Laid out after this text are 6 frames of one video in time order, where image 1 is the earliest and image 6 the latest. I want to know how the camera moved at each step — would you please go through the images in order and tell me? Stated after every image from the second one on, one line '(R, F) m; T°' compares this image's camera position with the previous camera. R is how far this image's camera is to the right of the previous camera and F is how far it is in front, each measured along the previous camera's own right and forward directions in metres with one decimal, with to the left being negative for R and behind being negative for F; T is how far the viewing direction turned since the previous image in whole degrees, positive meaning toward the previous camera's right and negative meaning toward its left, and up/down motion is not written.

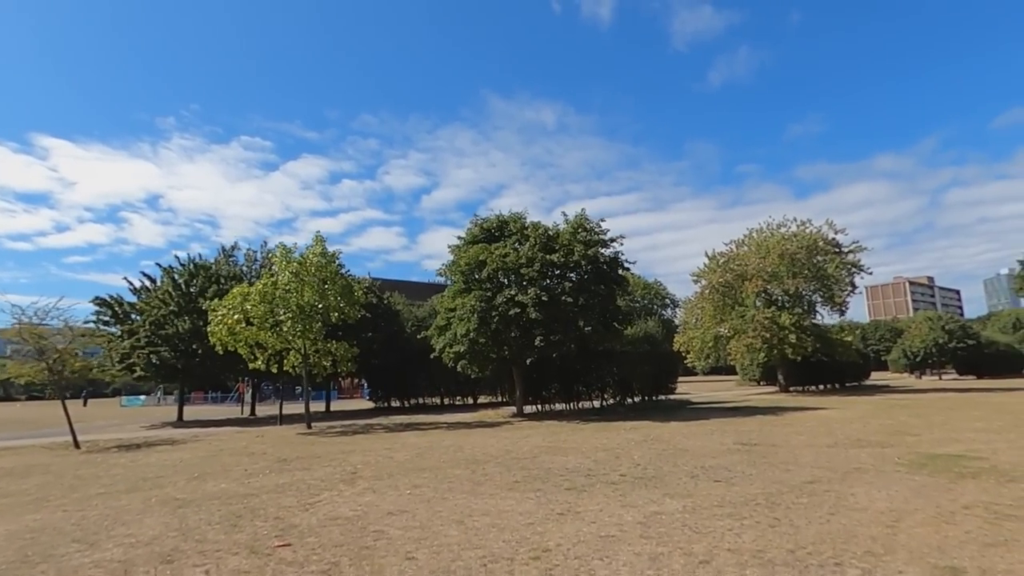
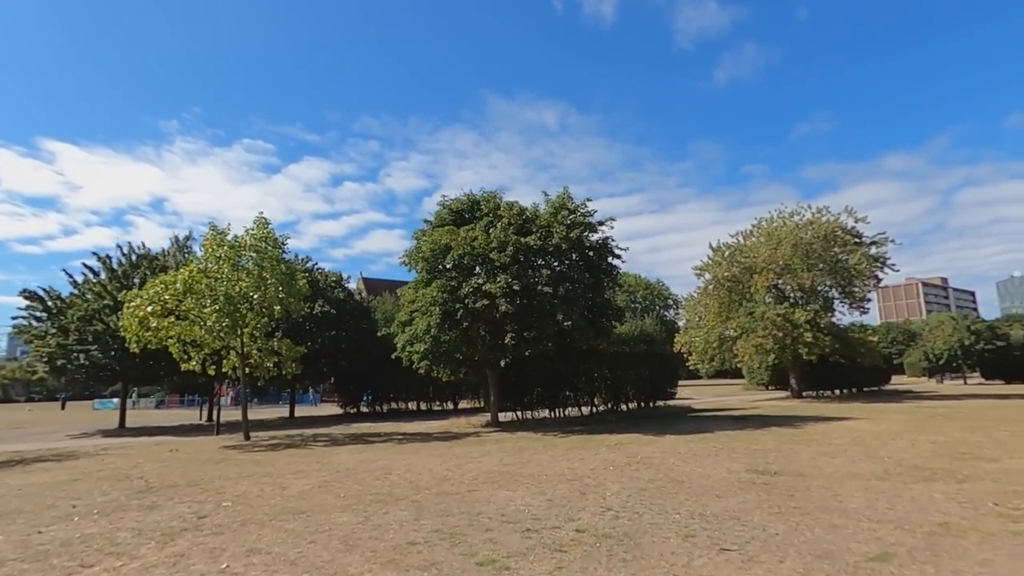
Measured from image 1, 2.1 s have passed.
(+1.6, +4.0) m; -1°
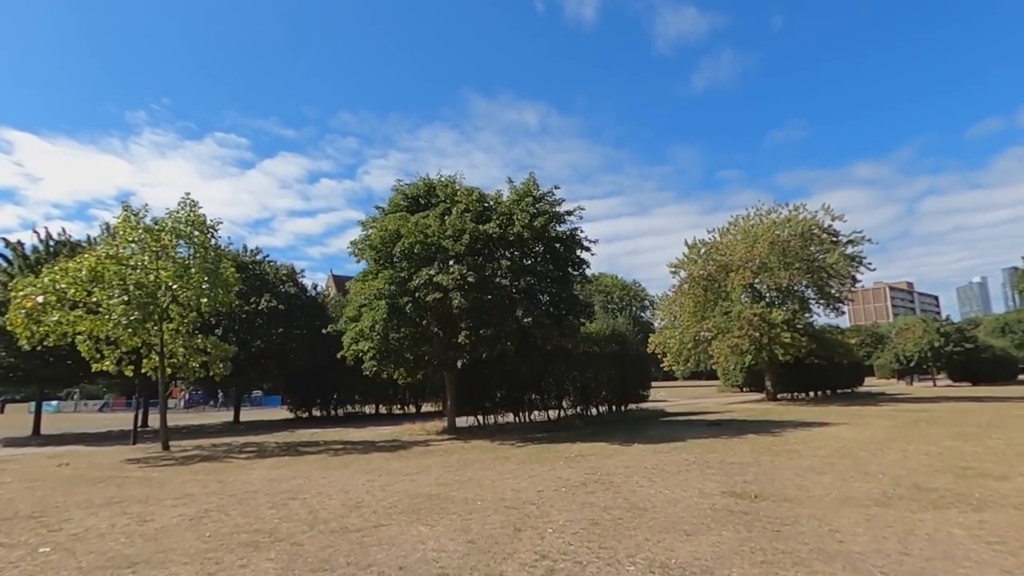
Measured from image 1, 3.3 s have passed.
(+1.0, +2.2) m; +2°
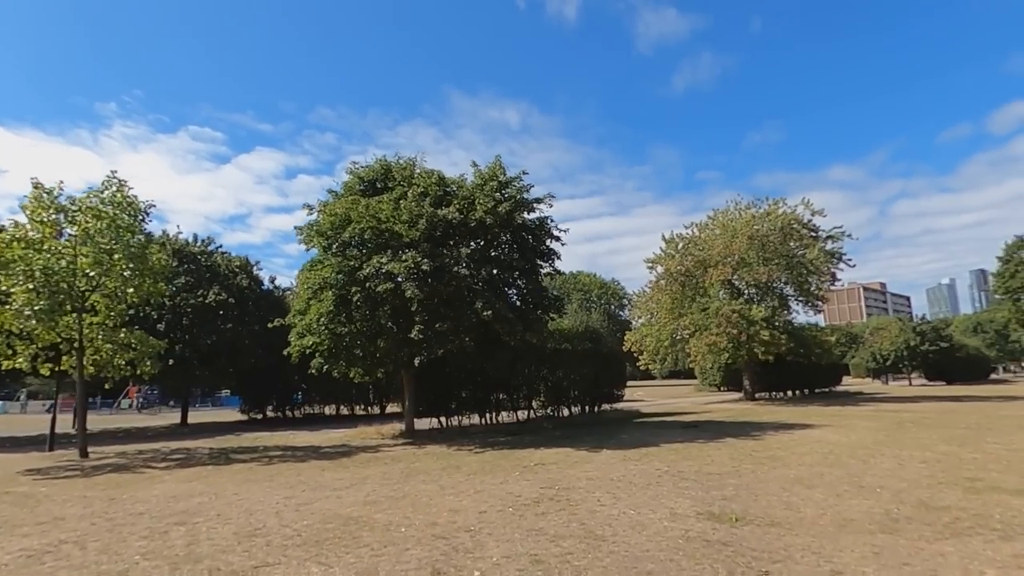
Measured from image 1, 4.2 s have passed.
(+0.8, +1.7) m; +2°
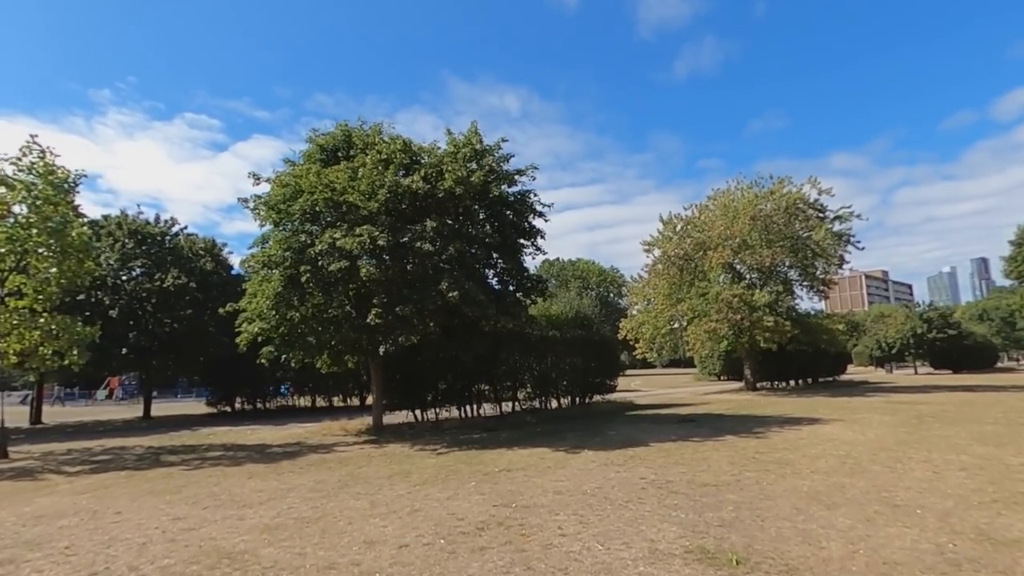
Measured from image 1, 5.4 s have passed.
(+0.9, +2.2) m; 0°
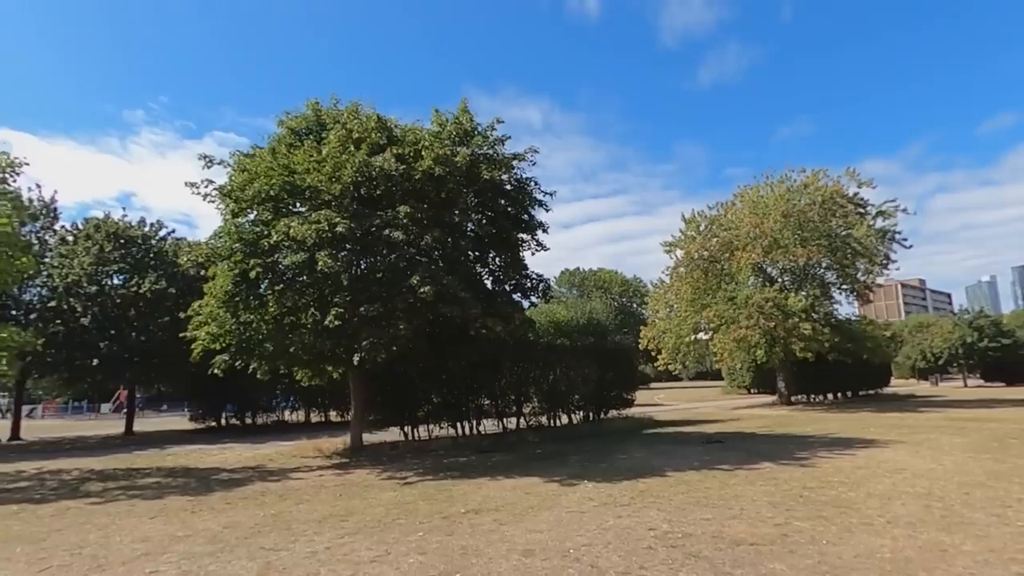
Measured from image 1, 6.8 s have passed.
(+0.9, +2.6) m; -2°
